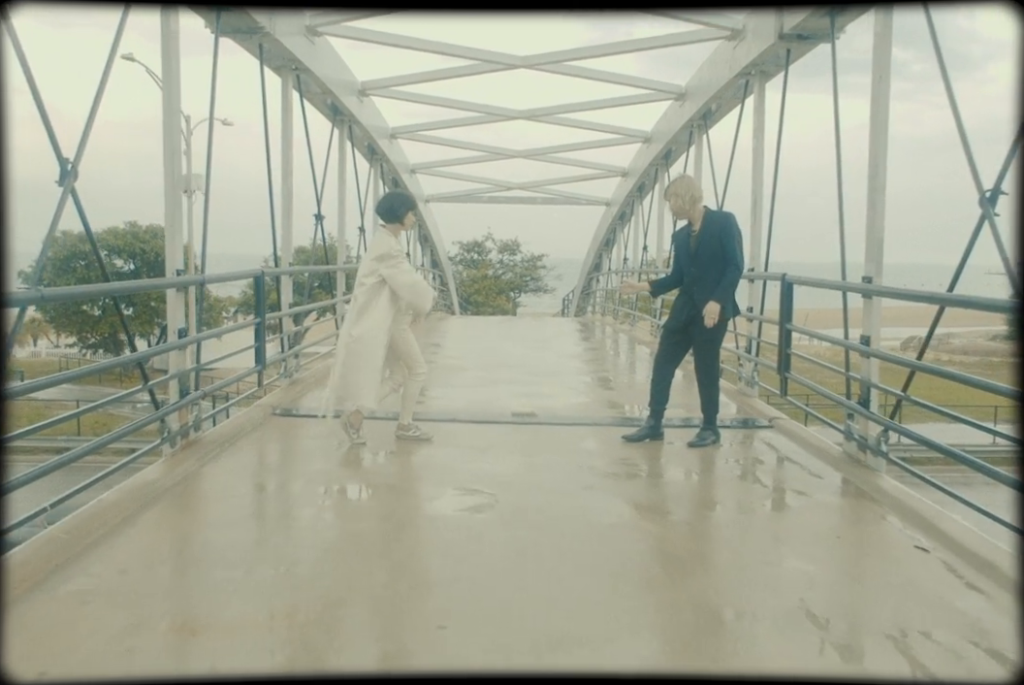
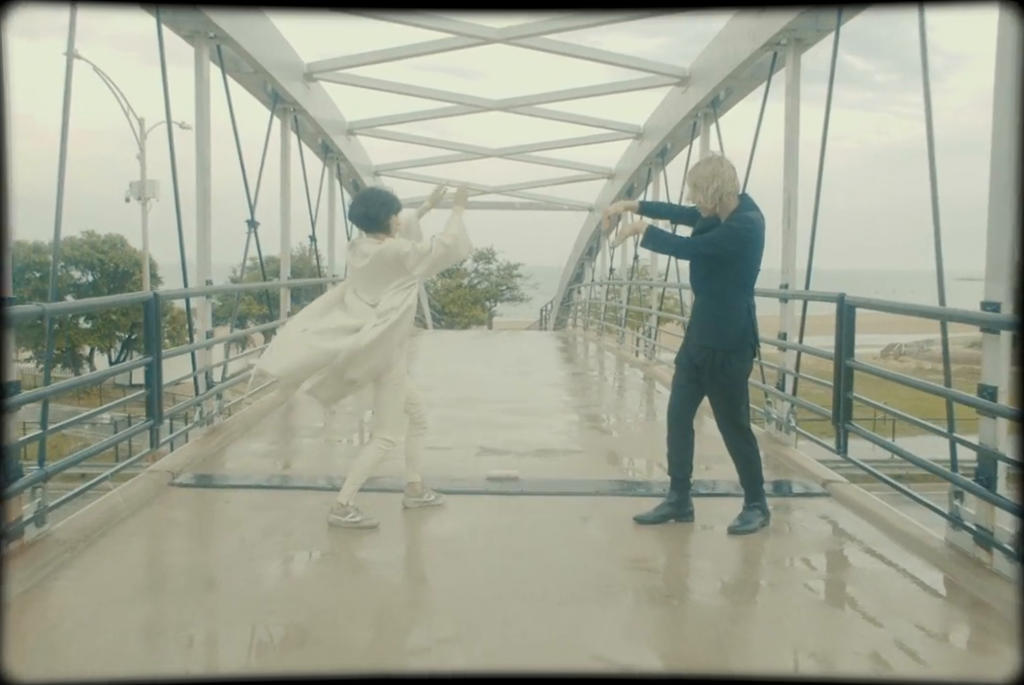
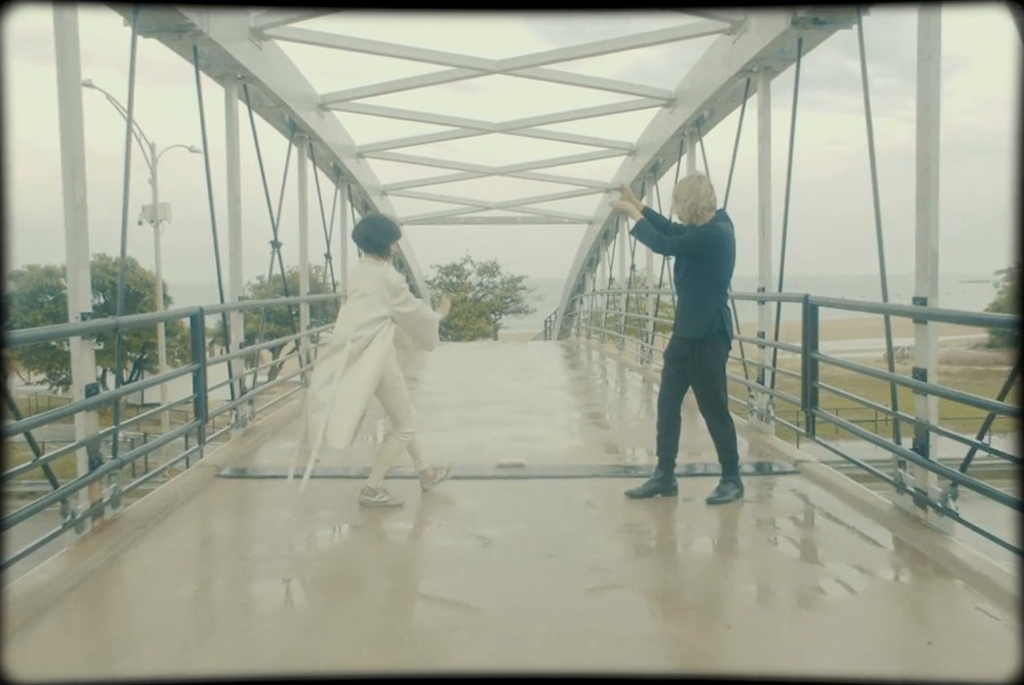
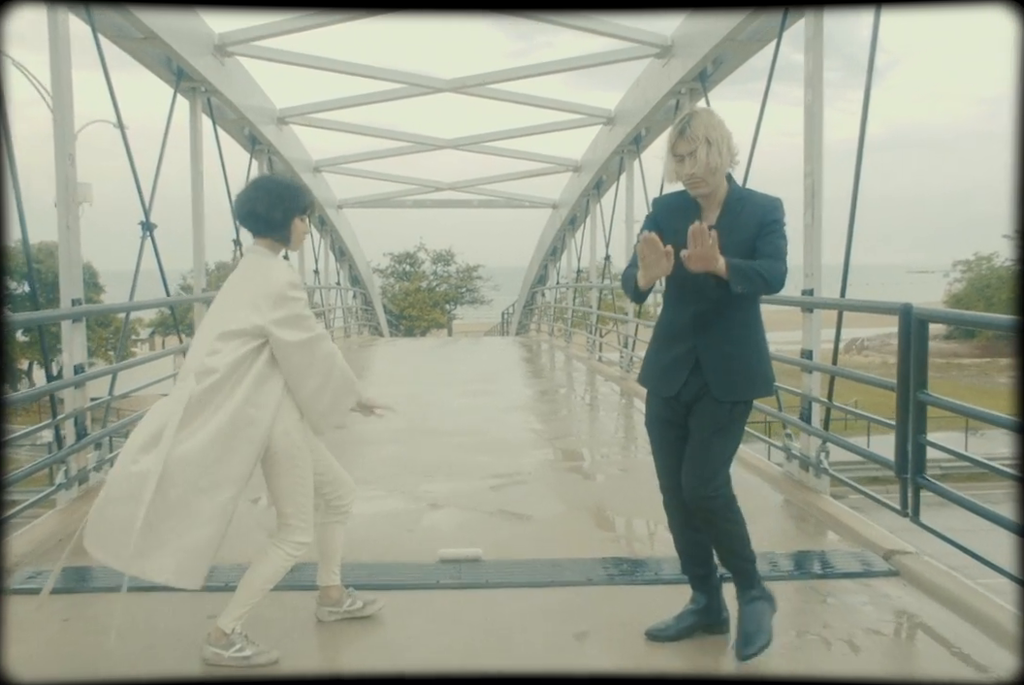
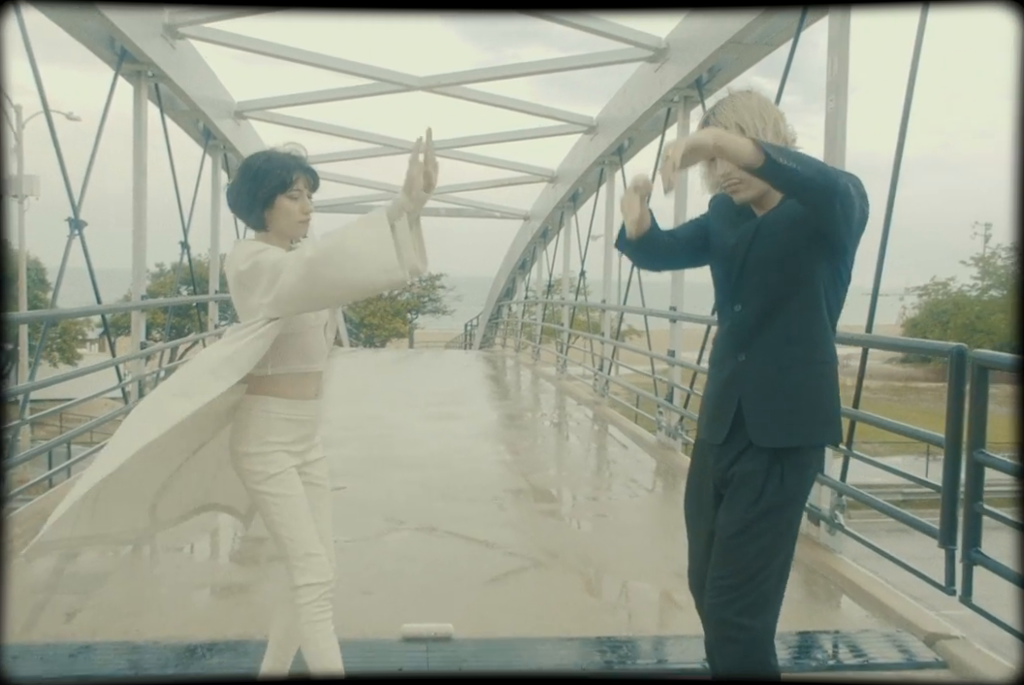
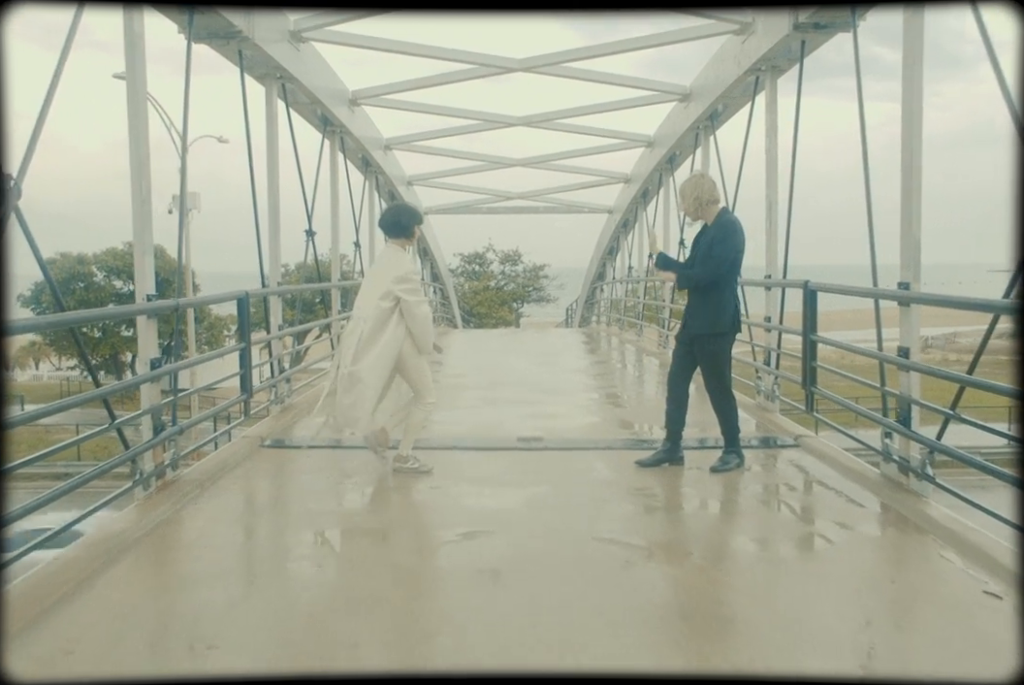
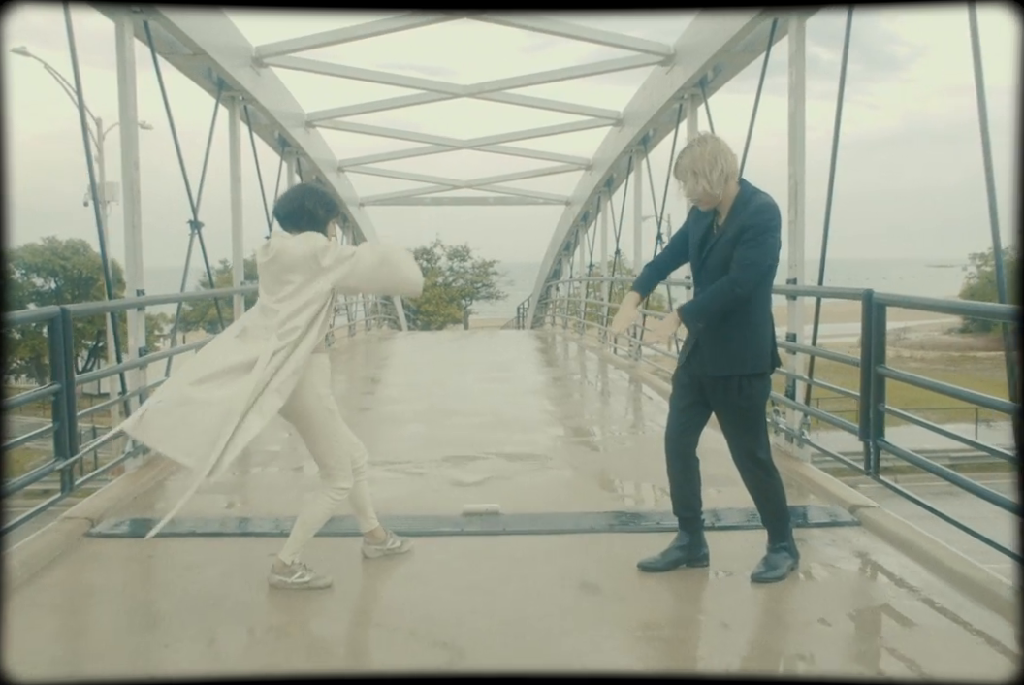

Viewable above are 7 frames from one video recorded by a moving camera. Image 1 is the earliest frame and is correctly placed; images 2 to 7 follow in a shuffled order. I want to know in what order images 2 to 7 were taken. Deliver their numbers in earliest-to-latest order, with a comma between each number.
6, 3, 2, 7, 4, 5
